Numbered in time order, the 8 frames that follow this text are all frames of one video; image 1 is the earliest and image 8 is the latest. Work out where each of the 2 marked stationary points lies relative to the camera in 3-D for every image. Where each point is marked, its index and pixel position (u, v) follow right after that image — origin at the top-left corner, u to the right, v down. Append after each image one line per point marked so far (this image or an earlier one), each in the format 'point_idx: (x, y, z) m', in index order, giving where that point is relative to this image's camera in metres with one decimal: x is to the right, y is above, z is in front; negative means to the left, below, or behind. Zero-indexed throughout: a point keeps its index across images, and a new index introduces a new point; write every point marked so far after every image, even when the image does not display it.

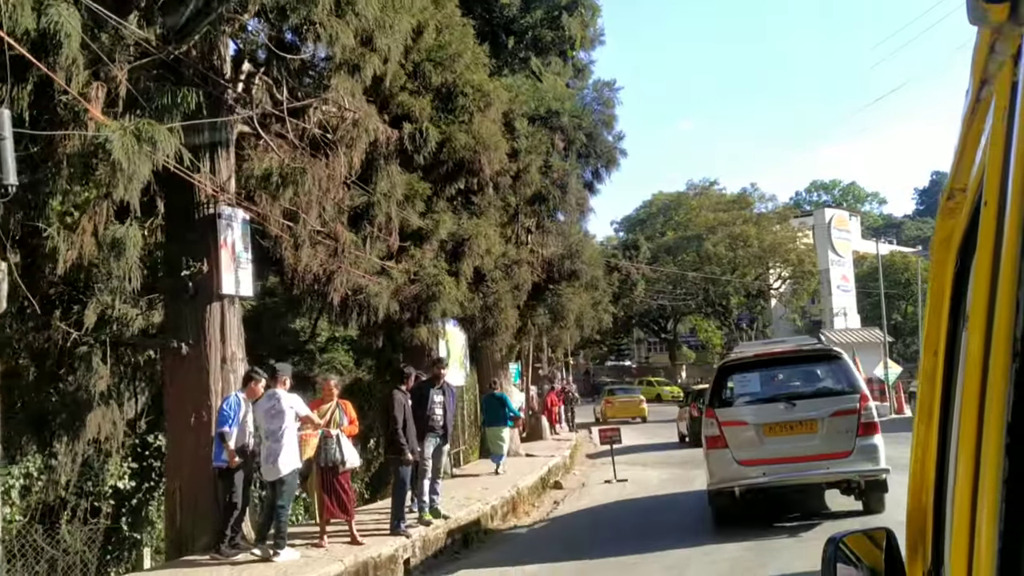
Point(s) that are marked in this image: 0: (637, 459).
0: (+2.6, -3.6, +20.1) m
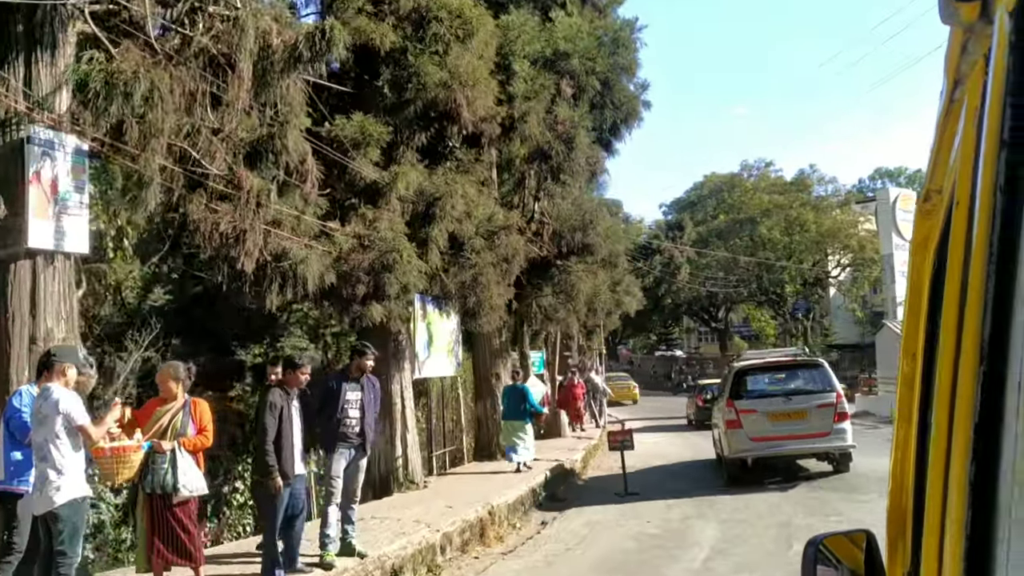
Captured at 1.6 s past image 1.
0: (+2.7, -3.2, +17.3) m
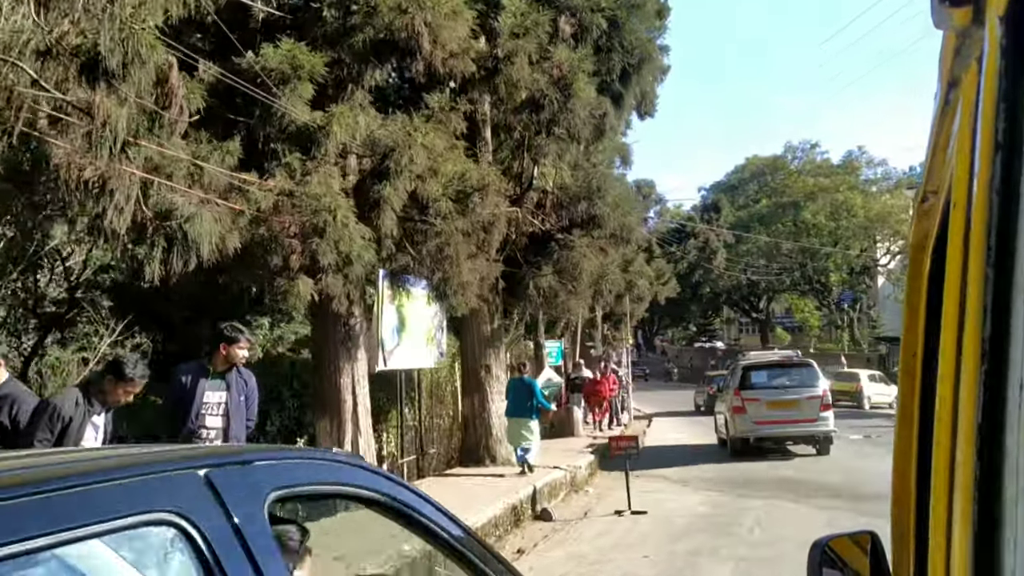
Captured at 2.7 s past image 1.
0: (+2.7, -2.9, +15.0) m
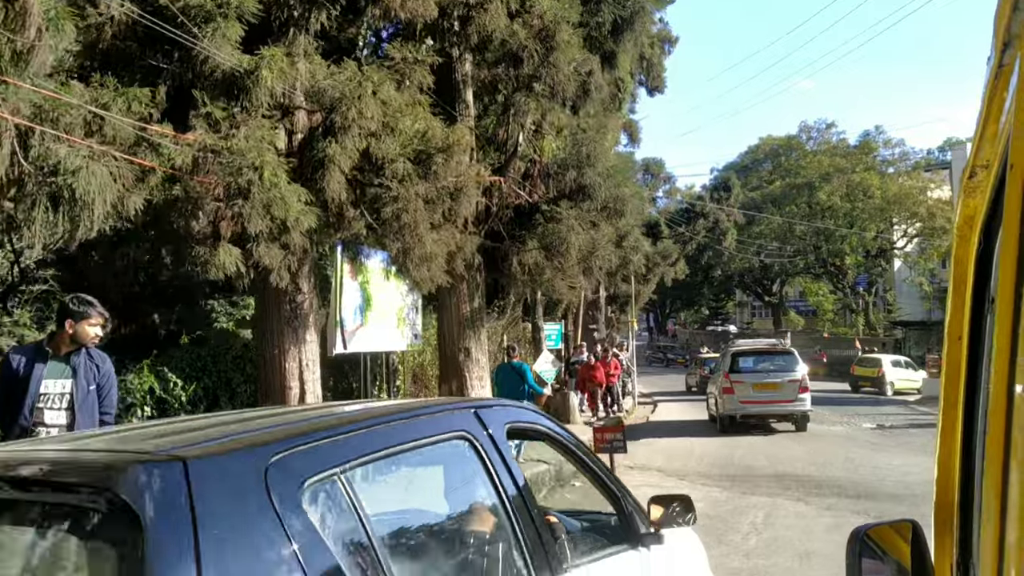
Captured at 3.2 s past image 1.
0: (+2.4, -2.5, +13.9) m
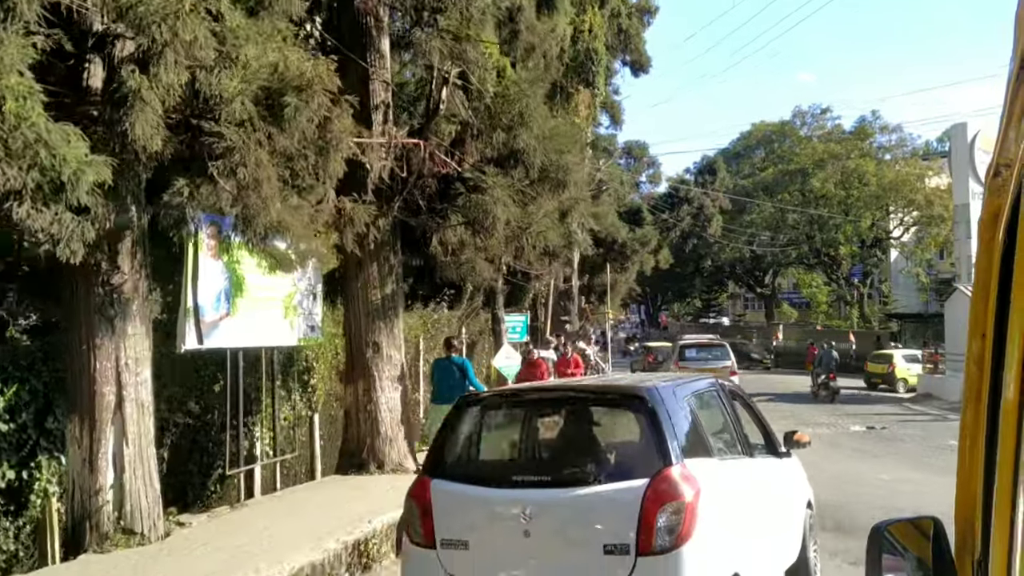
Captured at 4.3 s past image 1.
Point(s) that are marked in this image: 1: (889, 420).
0: (+1.5, -2.4, +12.0) m
1: (+7.6, -2.6, +19.1) m
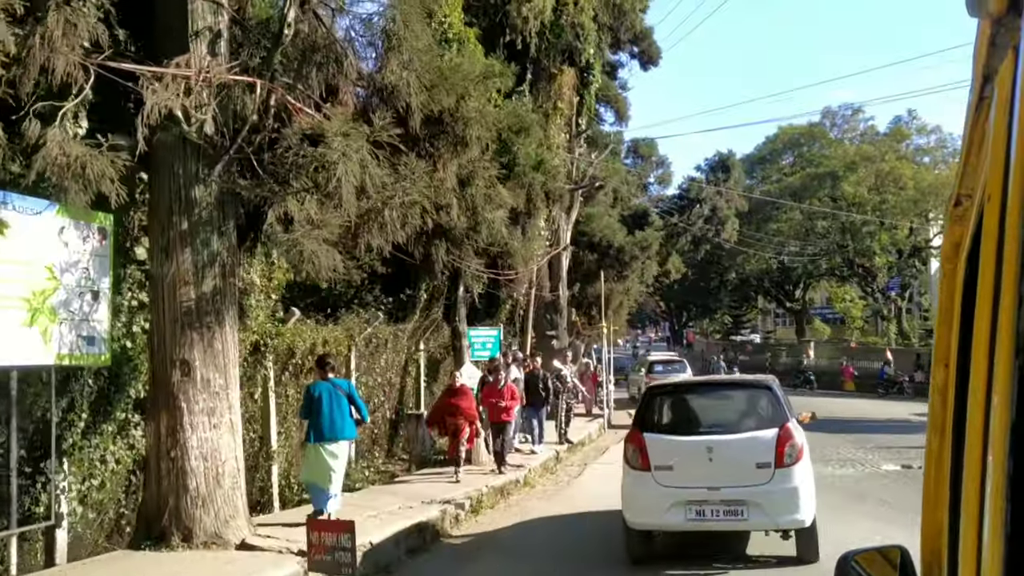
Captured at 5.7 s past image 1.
0: (+0.6, -2.3, +8.8) m
1: (+6.9, -2.7, +15.7) m
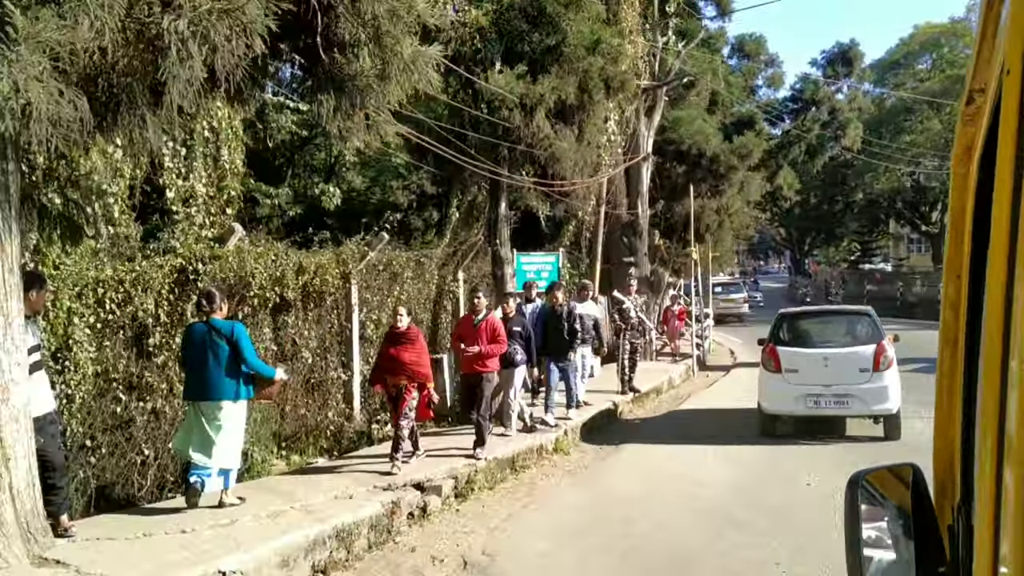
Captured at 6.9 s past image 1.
0: (+0.4, -1.6, +5.8) m
1: (+7.5, -1.5, +11.9) m
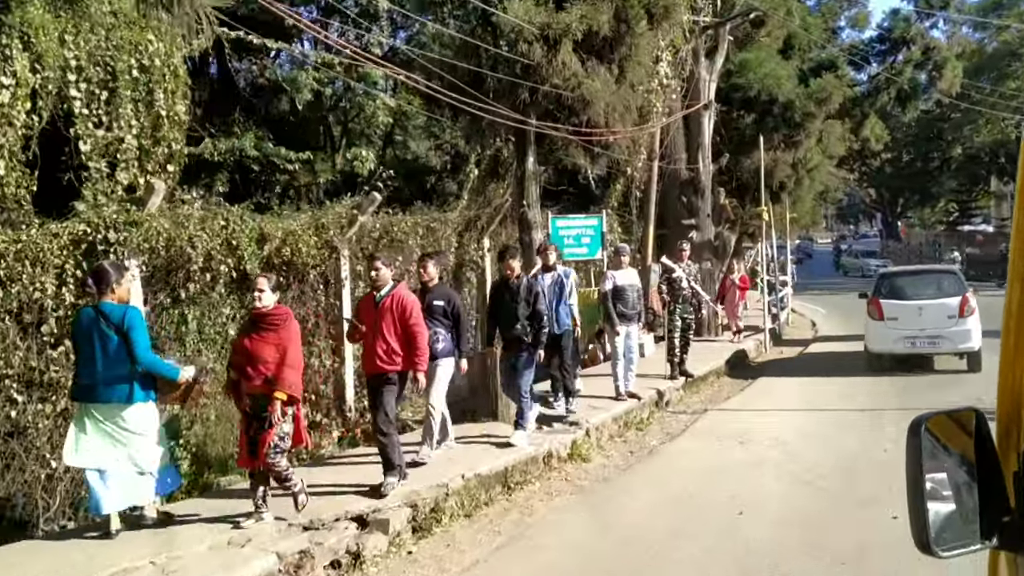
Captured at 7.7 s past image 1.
0: (+0.1, -1.5, +3.9) m
1: (+7.7, -1.0, +9.3) m
